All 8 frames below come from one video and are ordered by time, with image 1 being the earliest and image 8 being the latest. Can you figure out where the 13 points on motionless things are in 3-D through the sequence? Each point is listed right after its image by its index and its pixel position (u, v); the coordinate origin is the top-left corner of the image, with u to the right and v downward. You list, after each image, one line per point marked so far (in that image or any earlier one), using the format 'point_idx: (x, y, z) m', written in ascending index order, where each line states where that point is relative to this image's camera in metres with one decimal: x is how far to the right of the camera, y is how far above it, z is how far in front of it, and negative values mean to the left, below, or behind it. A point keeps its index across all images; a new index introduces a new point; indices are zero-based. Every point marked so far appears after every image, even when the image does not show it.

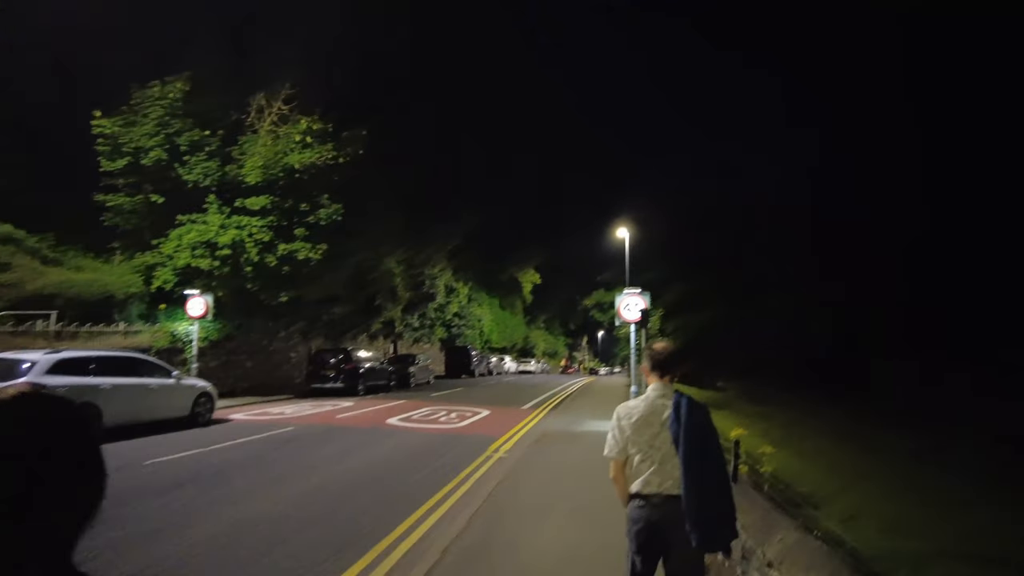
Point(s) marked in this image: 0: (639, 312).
0: (+3.0, -0.6, +16.5) m
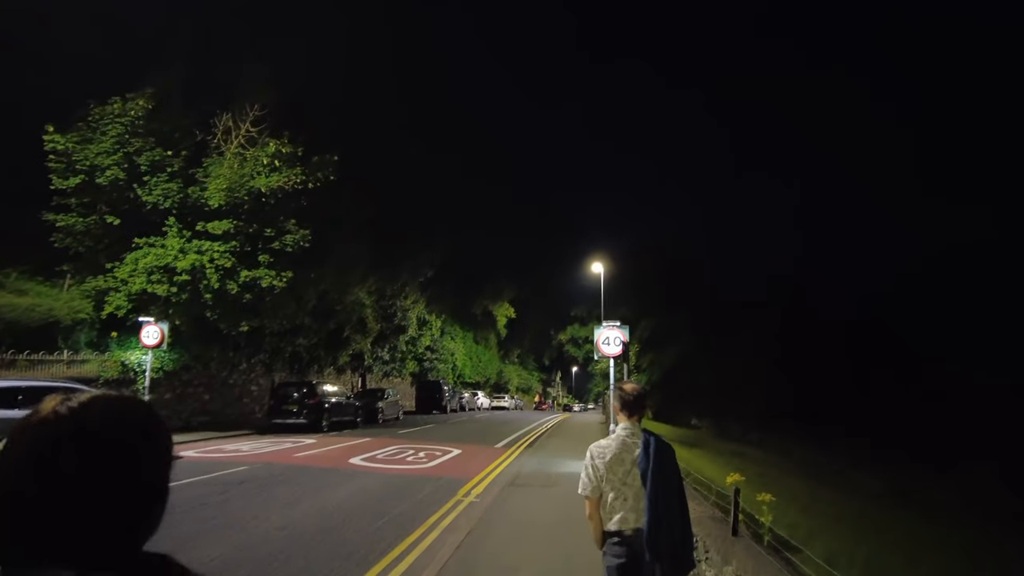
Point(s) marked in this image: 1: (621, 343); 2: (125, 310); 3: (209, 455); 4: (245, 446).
0: (+2.4, -1.3, +15.7) m
1: (+2.5, -1.3, +15.8) m
2: (-10.6, -0.6, +18.9) m
3: (-7.2, -3.9, +16.3) m
4: (-7.3, -4.2, +18.6) m
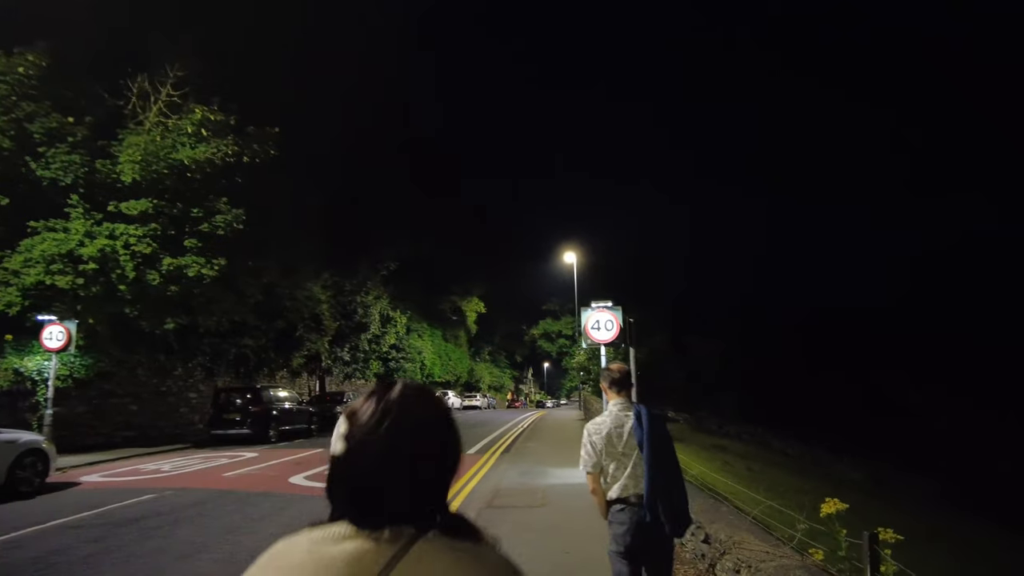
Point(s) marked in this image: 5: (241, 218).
0: (+1.9, -0.8, +13.2) m
1: (+2.0, -0.8, +13.2) m
2: (-11.3, -0.4, +15.8) m
3: (-7.7, -3.7, +13.3) m
4: (-7.8, -4.0, +15.6) m
5: (-7.5, +1.9, +18.9) m
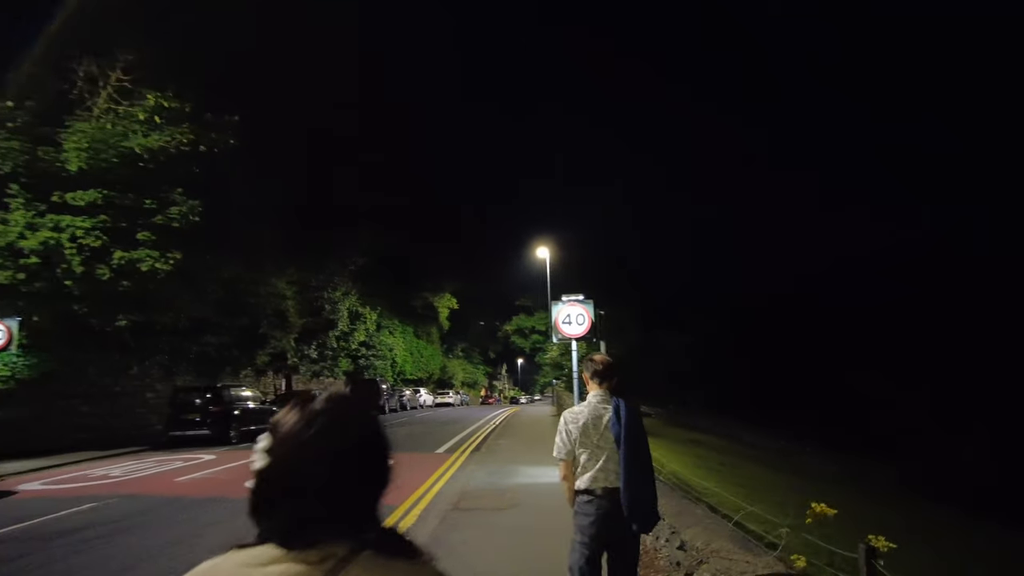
0: (+1.3, -0.7, +12.7) m
1: (+1.4, -0.6, +12.8) m
2: (-12.0, -0.4, +14.8) m
3: (-8.3, -3.6, +12.5) m
4: (-8.5, -3.9, +14.8) m
5: (-8.3, +2.1, +18.1) m
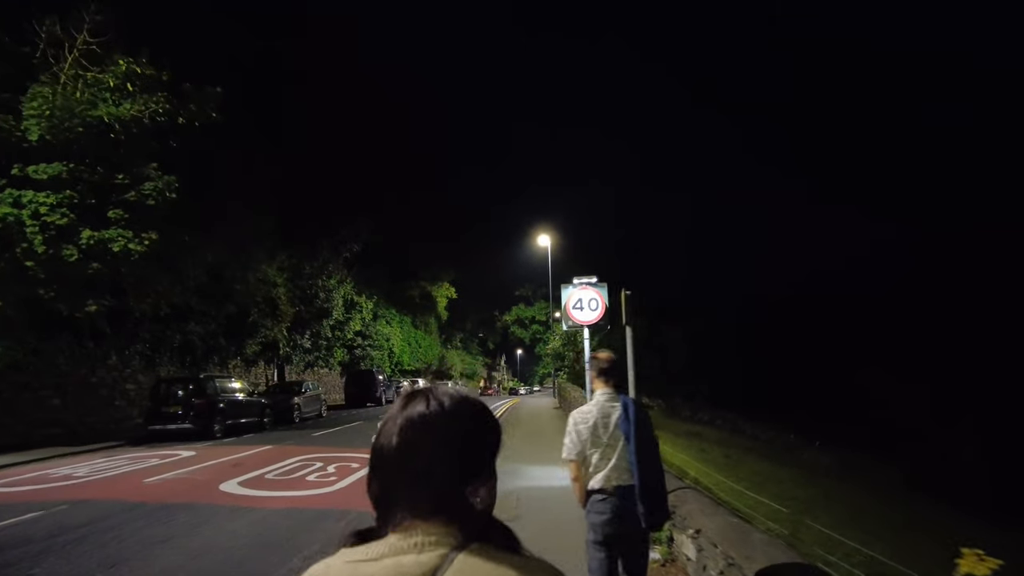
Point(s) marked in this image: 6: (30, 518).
0: (+1.4, -0.4, +11.4) m
1: (+1.5, -0.3, +11.4) m
2: (-11.9, 0.0, +13.5) m
3: (-8.2, -3.3, +11.2) m
4: (-8.4, -3.5, +13.5) m
5: (-8.2, +2.5, +16.7) m
6: (-6.0, -2.9, +8.6) m
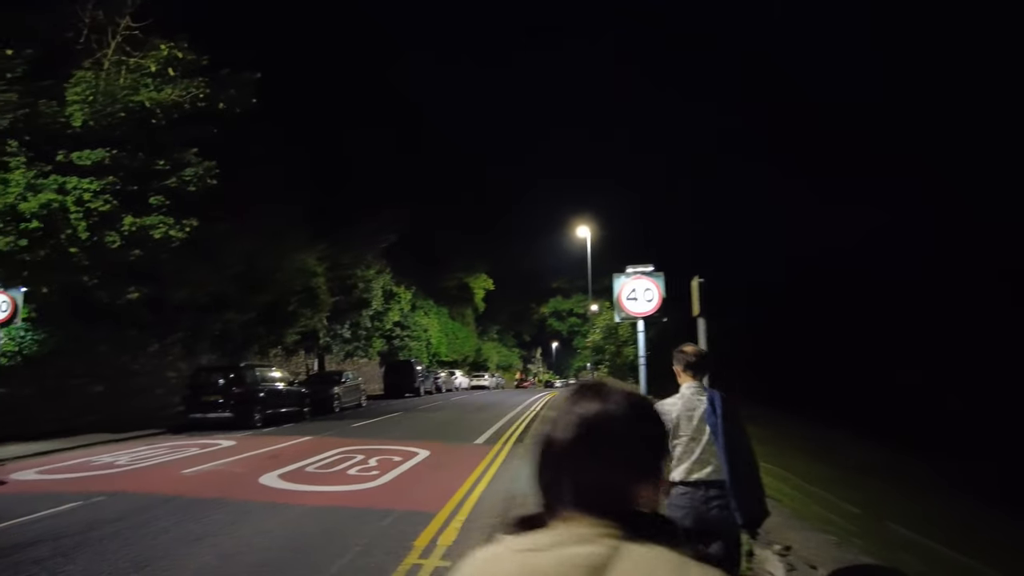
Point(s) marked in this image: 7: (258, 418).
0: (+2.2, -0.2, +10.8) m
1: (+2.2, -0.1, +10.8) m
2: (-11.0, +0.3, +13.5) m
3: (-7.4, -3.0, +11.1) m
4: (-7.6, -3.3, +13.4) m
5: (-7.1, +2.8, +16.5) m
6: (-5.4, -2.7, +8.3) m
7: (-7.0, -3.6, +19.0) m
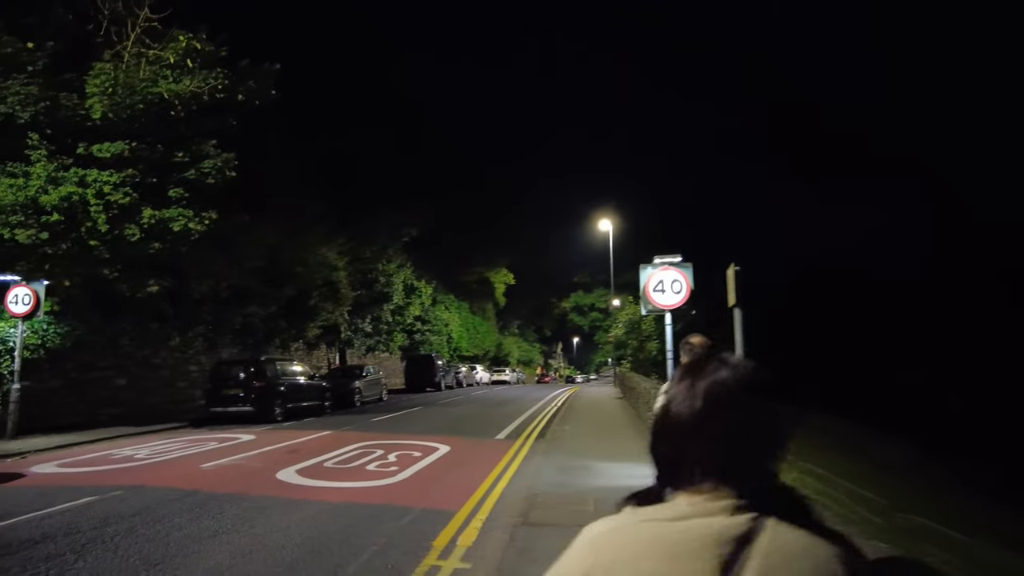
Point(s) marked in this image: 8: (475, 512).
0: (+2.5, -0.1, +10.4) m
1: (+2.6, 0.0, +10.4) m
2: (-10.6, +0.4, +13.5) m
3: (-7.1, -2.9, +11.0) m
4: (-7.1, -3.1, +13.3) m
5: (-6.6, +2.9, +16.4) m
6: (-5.1, -2.6, +8.2) m
7: (-6.4, -3.4, +18.9) m
8: (-0.5, -2.7, +8.3) m
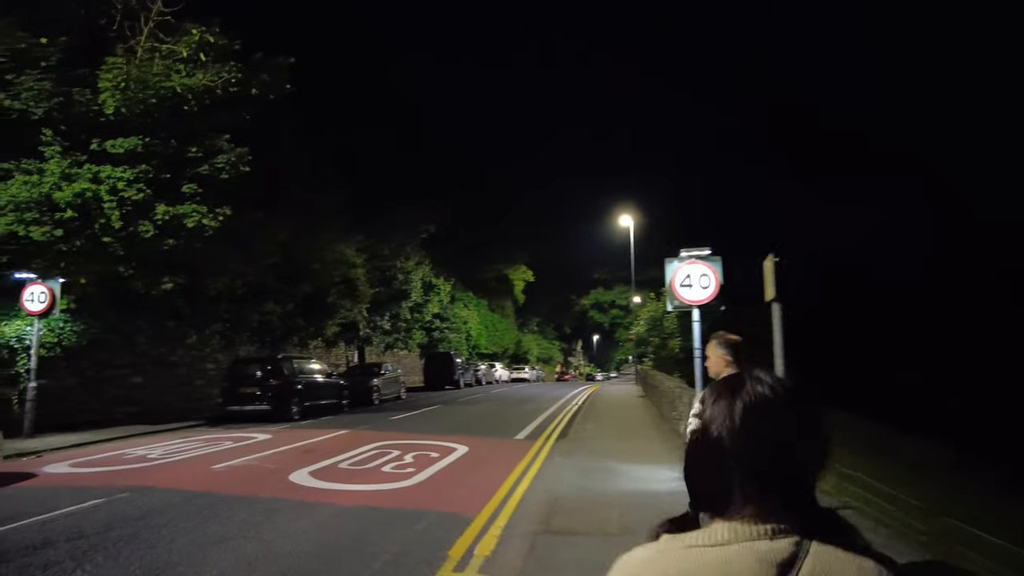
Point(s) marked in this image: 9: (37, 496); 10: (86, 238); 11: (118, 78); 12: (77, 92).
0: (+2.8, 0.0, +9.9) m
1: (+2.8, +0.1, +9.9) m
2: (-10.2, +0.5, +13.4) m
3: (-6.8, -2.9, +10.8) m
4: (-6.8, -3.1, +13.1) m
5: (-6.2, +3.0, +16.1) m
6: (-4.9, -2.5, +7.9) m
7: (-5.9, -3.3, +18.7) m
8: (-0.2, -2.6, +7.9) m
9: (-6.1, -2.7, +8.8) m
10: (-8.8, +1.0, +14.1) m
11: (-8.1, +4.3, +14.2) m
12: (-8.9, +4.0, +14.1) m
